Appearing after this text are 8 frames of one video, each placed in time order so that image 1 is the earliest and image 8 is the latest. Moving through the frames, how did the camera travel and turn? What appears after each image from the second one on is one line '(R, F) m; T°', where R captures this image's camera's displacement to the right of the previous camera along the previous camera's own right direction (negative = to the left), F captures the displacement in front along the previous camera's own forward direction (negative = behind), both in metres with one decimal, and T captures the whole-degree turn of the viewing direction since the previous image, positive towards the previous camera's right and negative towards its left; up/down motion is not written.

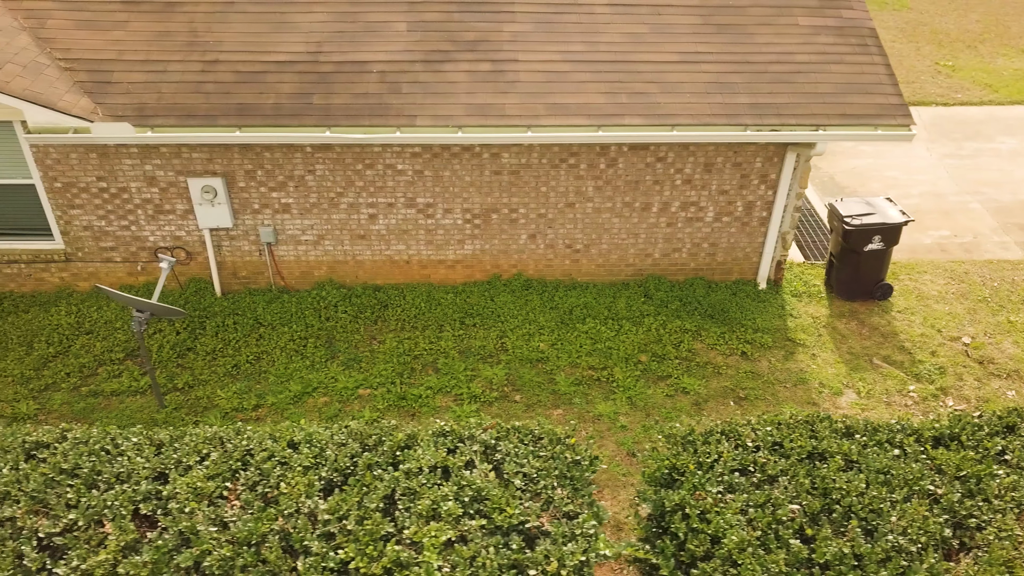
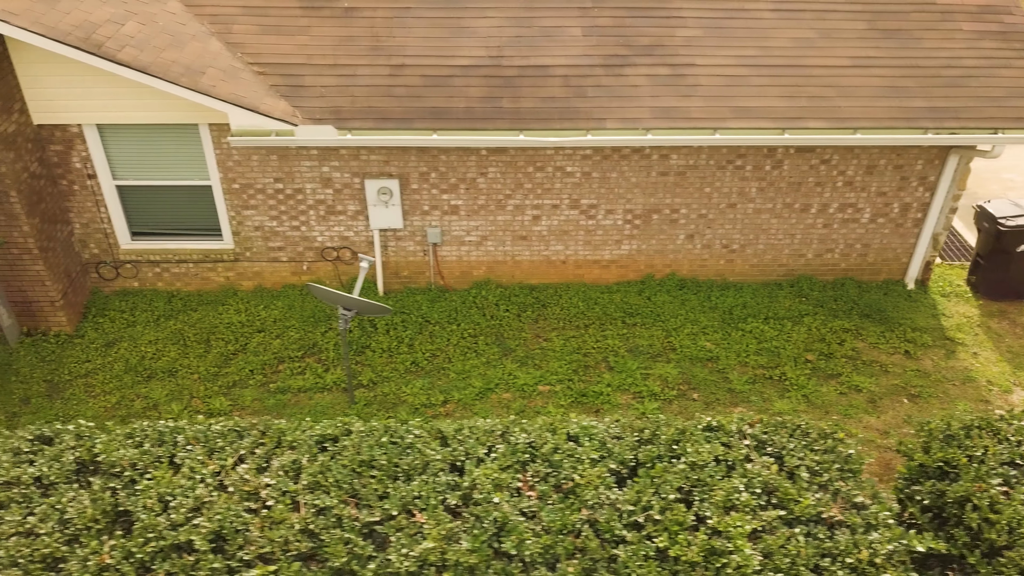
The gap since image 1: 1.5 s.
(-1.9, -0.2) m; 0°
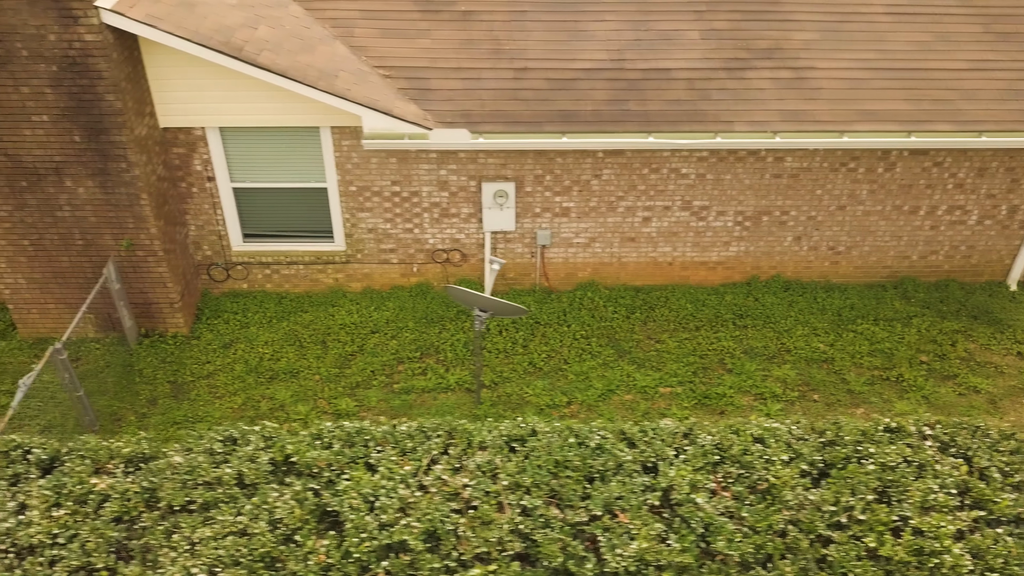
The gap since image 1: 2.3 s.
(-1.3, 0.0) m; 0°
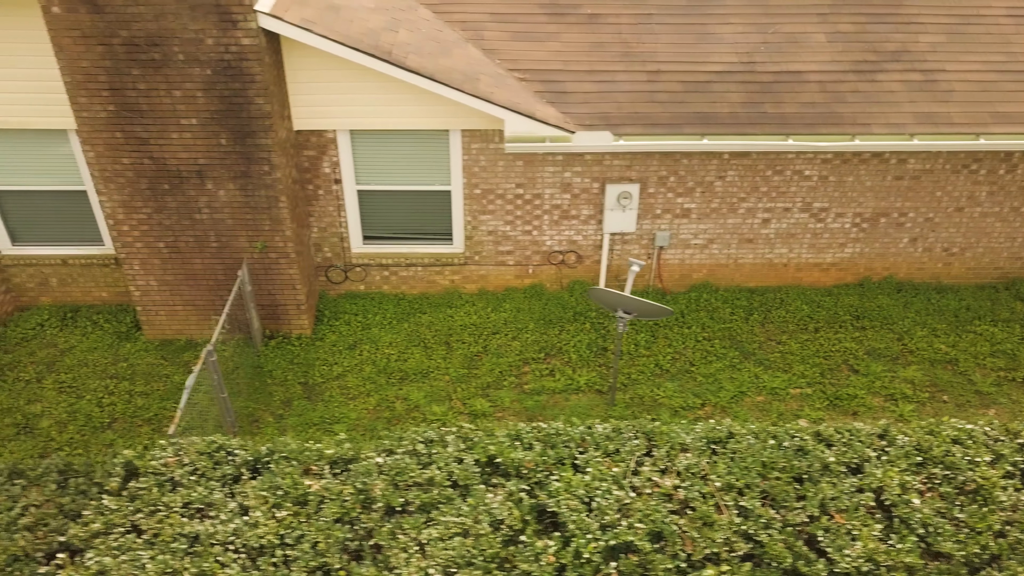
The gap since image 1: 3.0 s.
(-1.4, 0.0) m; 0°
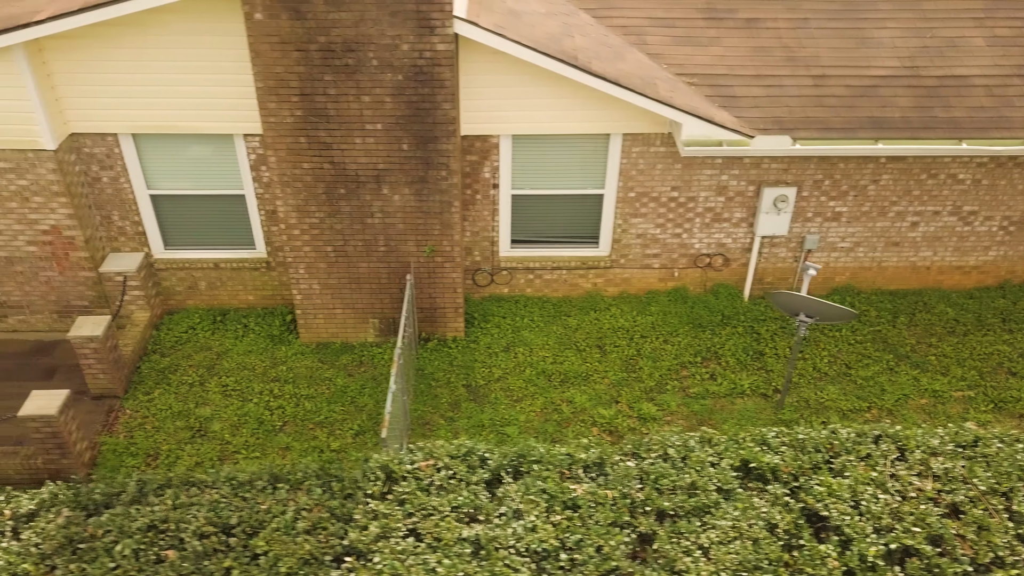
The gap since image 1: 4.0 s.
(-1.7, 0.0) m; 0°
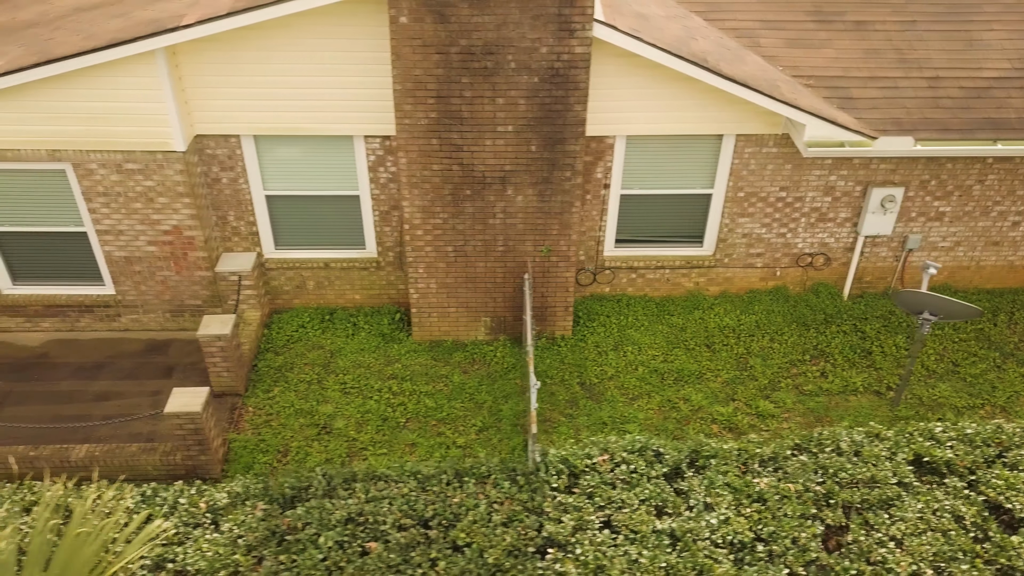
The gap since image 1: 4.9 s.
(-1.2, -0.1) m; 0°
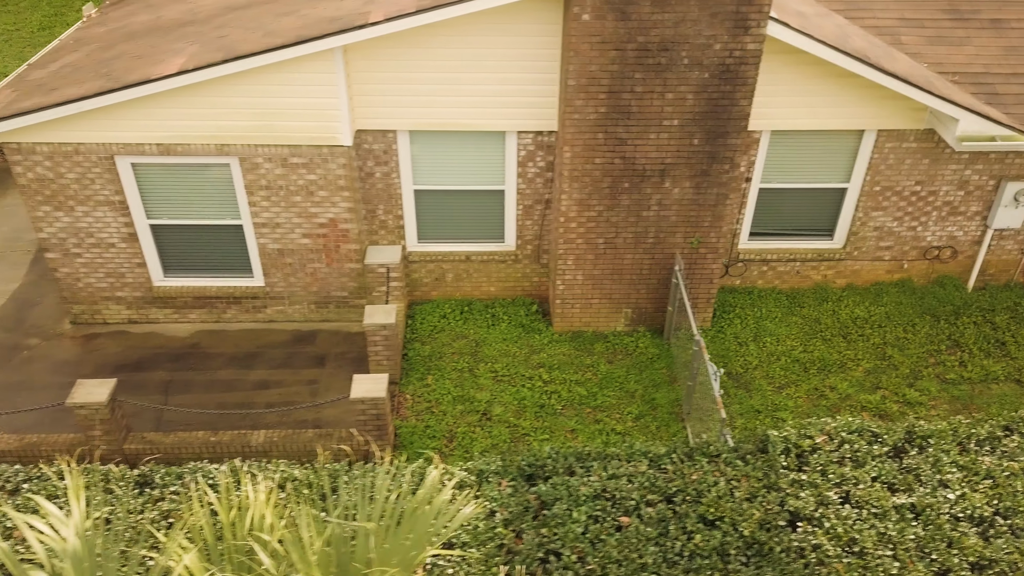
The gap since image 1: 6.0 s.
(-1.6, -0.2) m; 0°
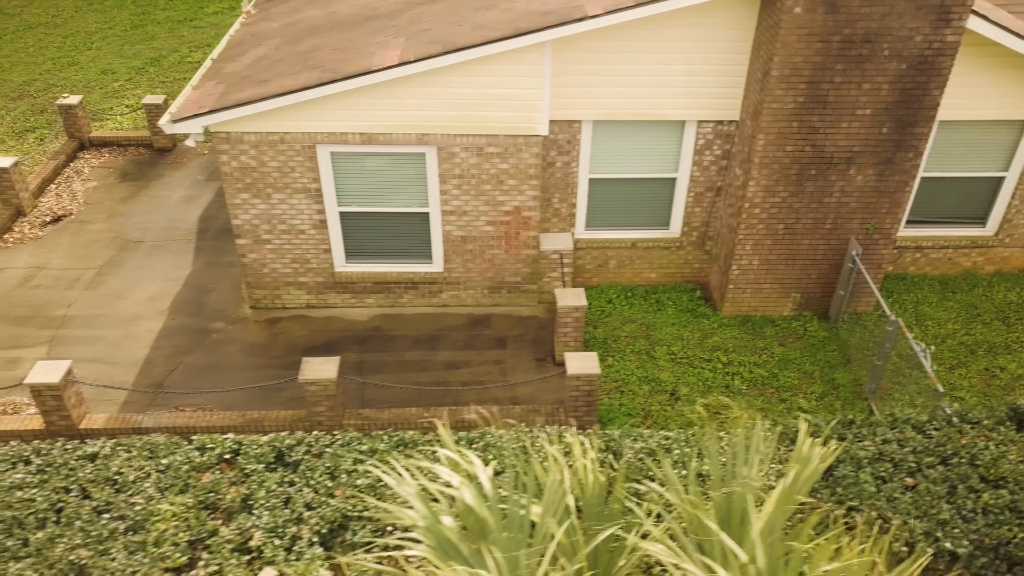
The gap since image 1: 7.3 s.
(-2.0, -0.3) m; 0°
